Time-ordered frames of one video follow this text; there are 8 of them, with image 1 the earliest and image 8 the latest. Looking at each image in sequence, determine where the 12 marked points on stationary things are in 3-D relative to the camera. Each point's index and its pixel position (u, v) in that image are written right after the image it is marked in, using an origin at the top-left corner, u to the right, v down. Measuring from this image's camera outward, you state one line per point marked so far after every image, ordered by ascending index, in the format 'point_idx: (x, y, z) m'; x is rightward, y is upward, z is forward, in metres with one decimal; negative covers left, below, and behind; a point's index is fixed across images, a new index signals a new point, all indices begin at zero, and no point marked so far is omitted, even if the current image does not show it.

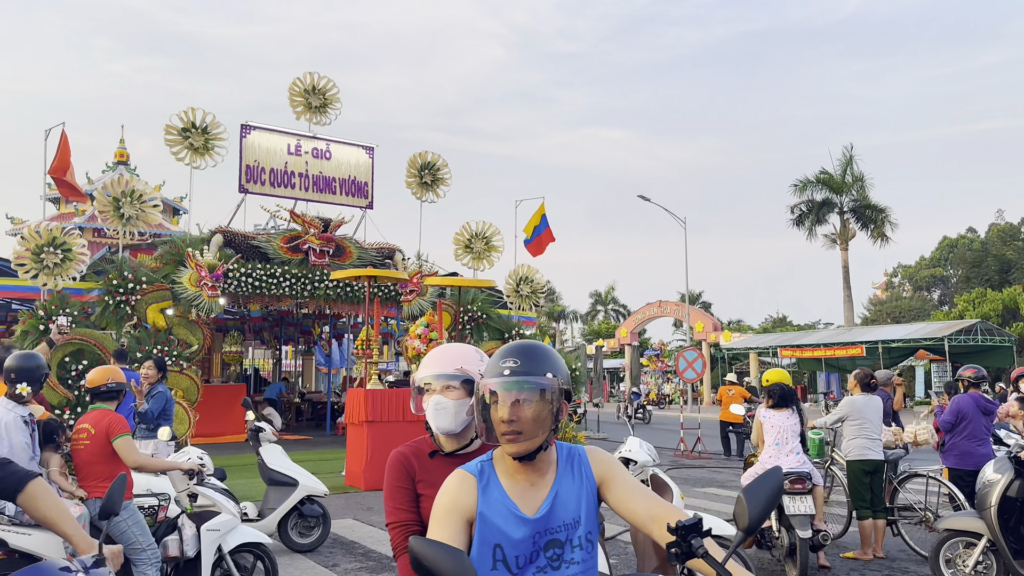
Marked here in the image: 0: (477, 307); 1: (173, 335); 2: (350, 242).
0: (-0.6, -0.3, +14.0) m
1: (-4.7, -0.6, +11.6) m
2: (-2.6, +0.7, +13.2) m
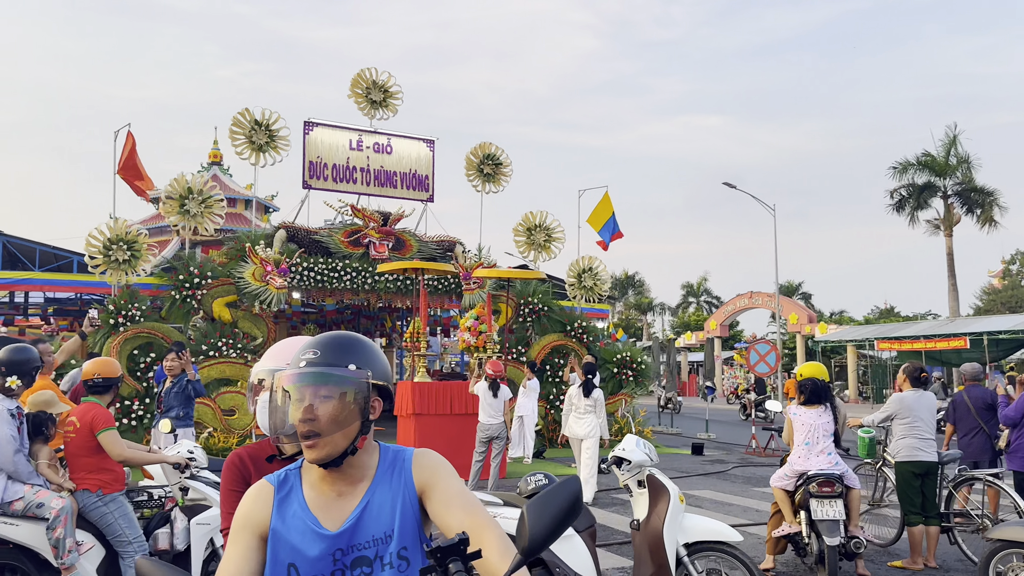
0: (+0.4, -0.2, +13.8) m
1: (-3.9, -0.6, +11.9) m
2: (-1.6, +0.9, +13.2) m
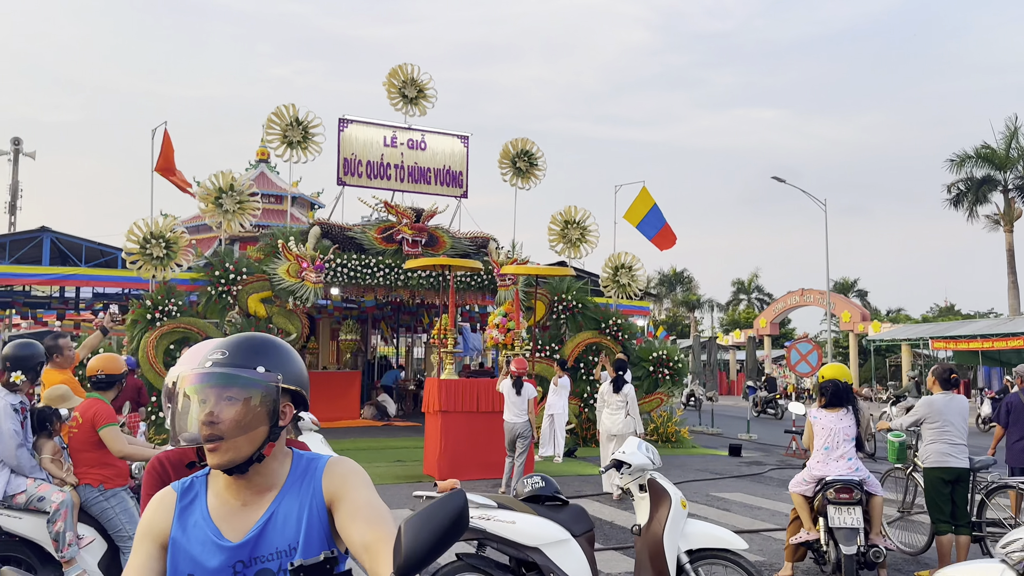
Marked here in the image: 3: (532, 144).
0: (+1.0, -0.1, +13.7) m
1: (-3.5, -0.5, +12.0) m
2: (-1.1, +0.9, +13.2) m
3: (+0.3, +2.4, +13.9) m
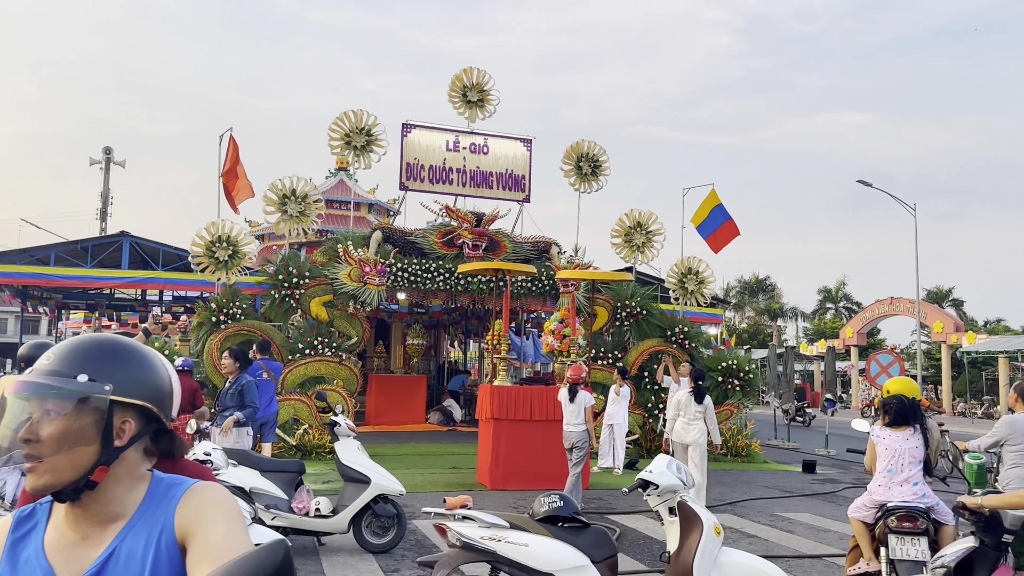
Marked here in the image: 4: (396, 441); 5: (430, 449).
0: (+2.0, -0.2, +13.3) m
1: (-2.6, -0.6, +12.1) m
2: (-0.1, +0.8, +13.0) m
3: (+1.4, +2.3, +13.6) m
4: (-1.9, -2.5, +13.7) m
5: (-1.3, -2.5, +12.6) m
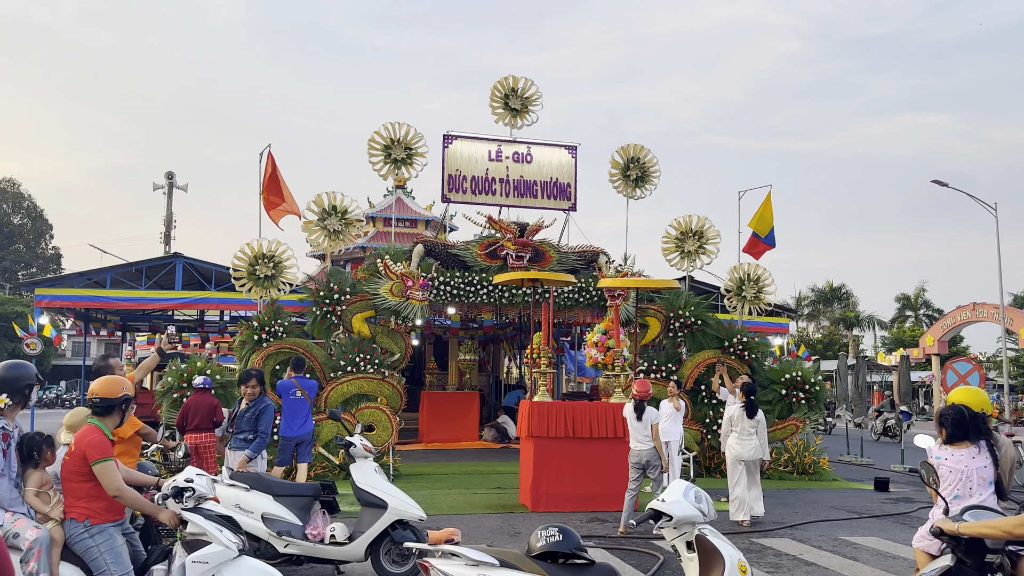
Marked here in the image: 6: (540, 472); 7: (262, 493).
0: (+2.7, -0.4, +12.7) m
1: (-1.9, -0.8, +11.8) m
2: (+0.6, +0.6, +12.6) m
3: (+2.1, +2.2, +13.1) m
4: (-1.1, -2.8, +13.3) m
5: (-0.5, -2.7, +12.3) m
6: (+0.3, -1.9, +8.6) m
7: (-1.7, -1.4, +5.7) m
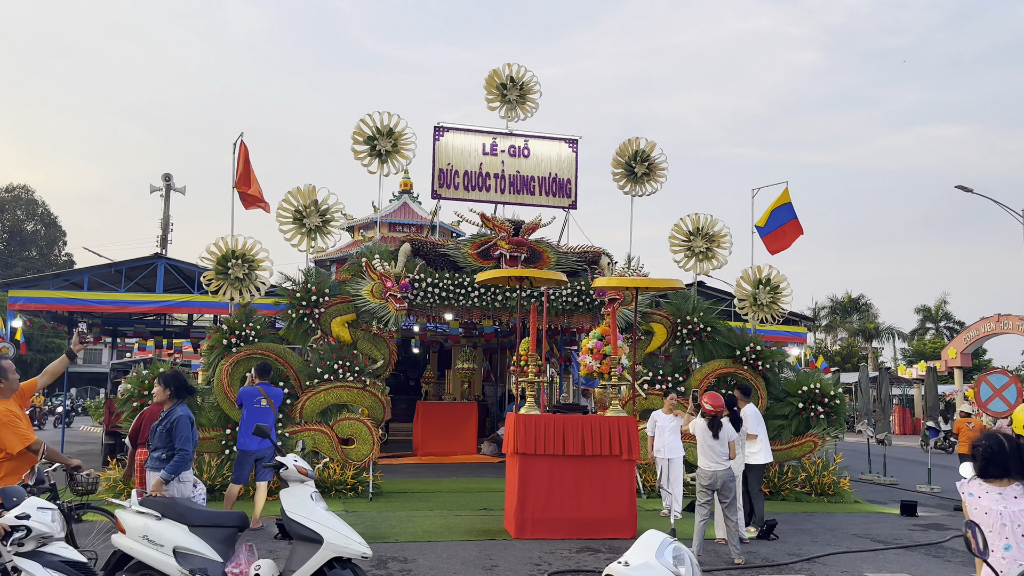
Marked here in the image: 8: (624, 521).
0: (+2.6, -0.4, +11.7) m
1: (-2.0, -0.8, +10.9) m
2: (+0.5, +0.6, +11.7) m
3: (+2.0, +2.1, +12.2) m
4: (-1.2, -2.8, +12.4) m
5: (-0.6, -2.7, +11.3) m
6: (+0.1, -1.9, +7.7) m
7: (-1.9, -1.3, +4.8) m
8: (+1.1, -2.2, +7.8) m
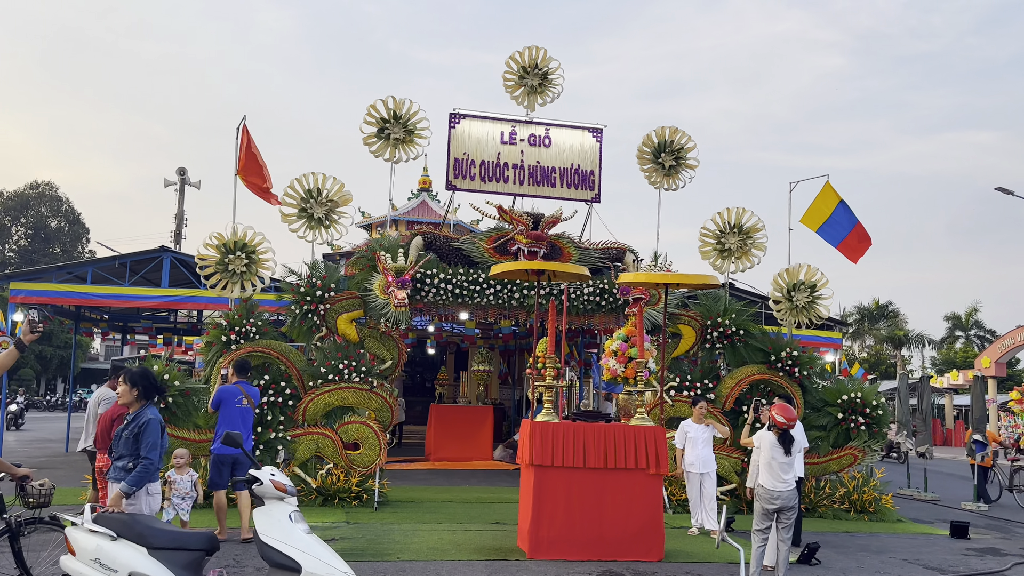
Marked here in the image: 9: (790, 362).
0: (+2.9, -0.4, +10.9) m
1: (-1.8, -0.8, +10.3) m
2: (+0.8, +0.6, +11.0) m
3: (+2.3, +2.1, +11.4) m
4: (-1.0, -2.8, +11.7) m
5: (-0.4, -2.6, +10.6) m
6: (+0.2, -1.9, +7.0) m
7: (-1.9, -1.3, +4.1) m
8: (+1.2, -2.2, +7.1) m
9: (+3.5, -0.9, +10.6) m
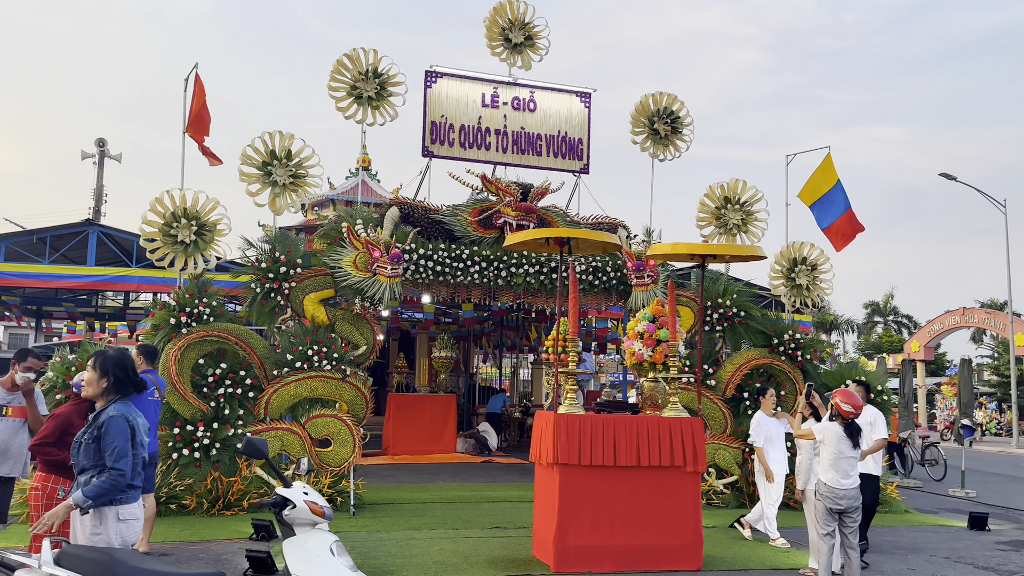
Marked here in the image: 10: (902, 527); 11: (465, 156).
0: (+2.7, -0.1, +10.2) m
1: (-2.0, -0.5, +9.1) m
2: (+0.6, +0.9, +10.0) m
3: (+2.1, +2.4, +10.6) m
4: (-1.2, -2.5, +10.7) m
5: (-0.6, -2.4, +9.6) m
6: (+0.4, -1.7, +6.0) m
7: (-1.4, -1.1, +3.0) m
8: (+1.3, -2.0, +6.2) m
9: (+3.4, -0.7, +9.9) m
10: (+4.1, -2.5, +8.7) m
11: (-0.6, +1.6, +10.2) m
